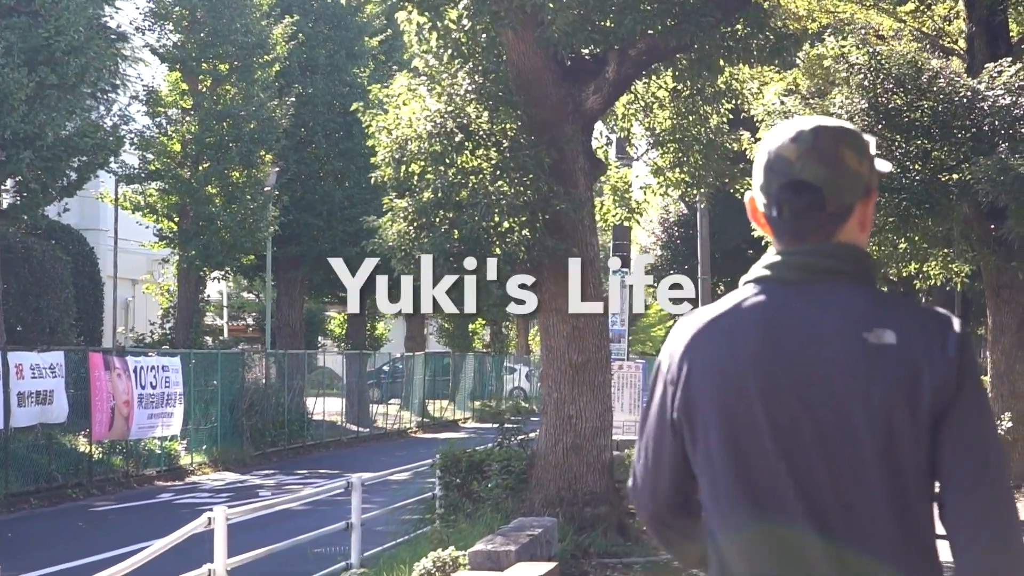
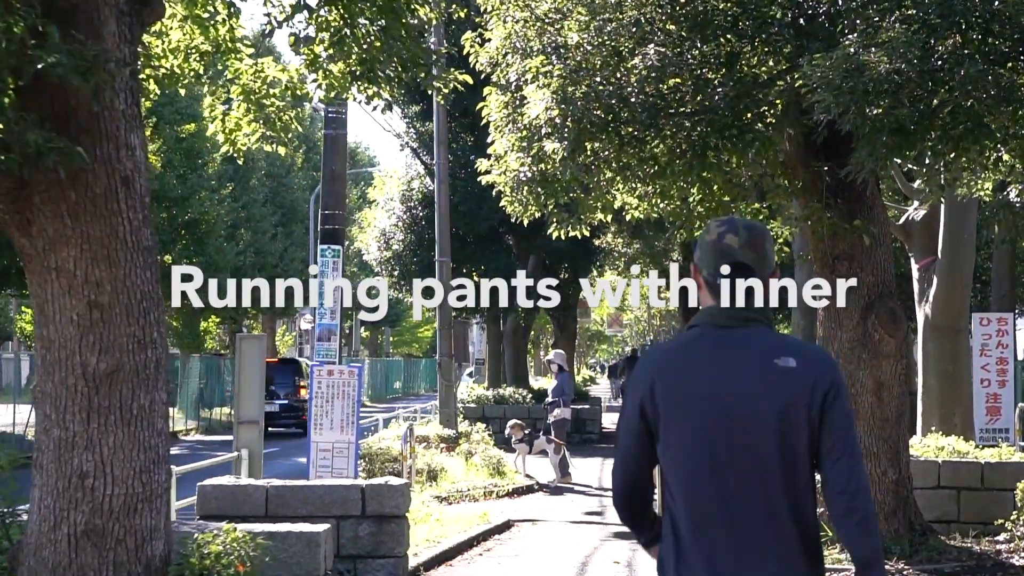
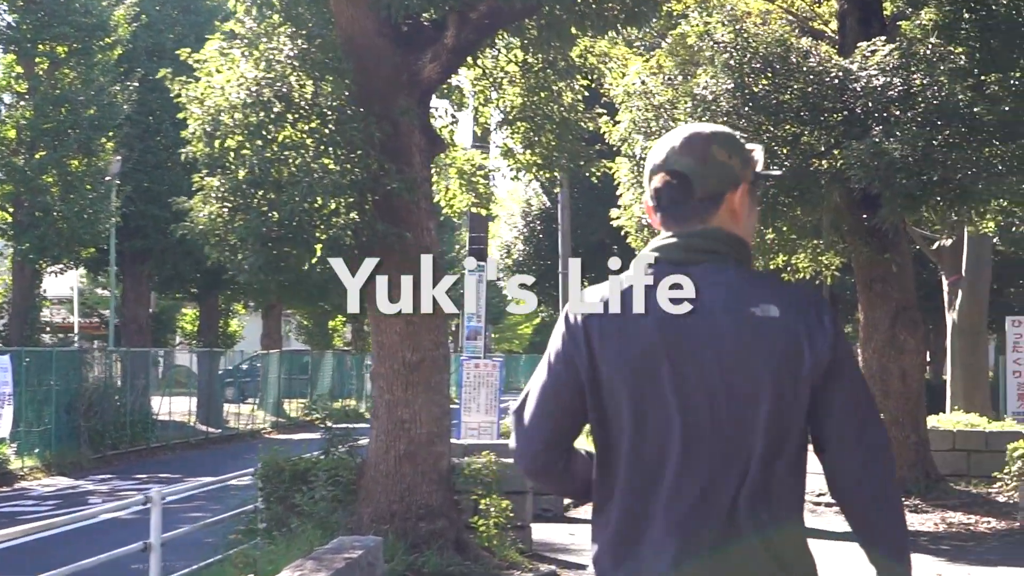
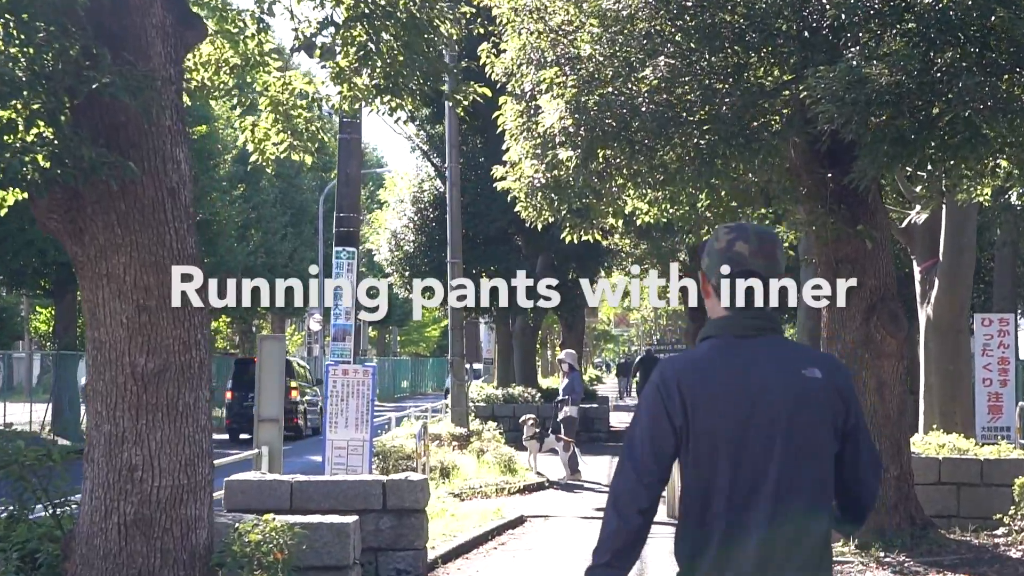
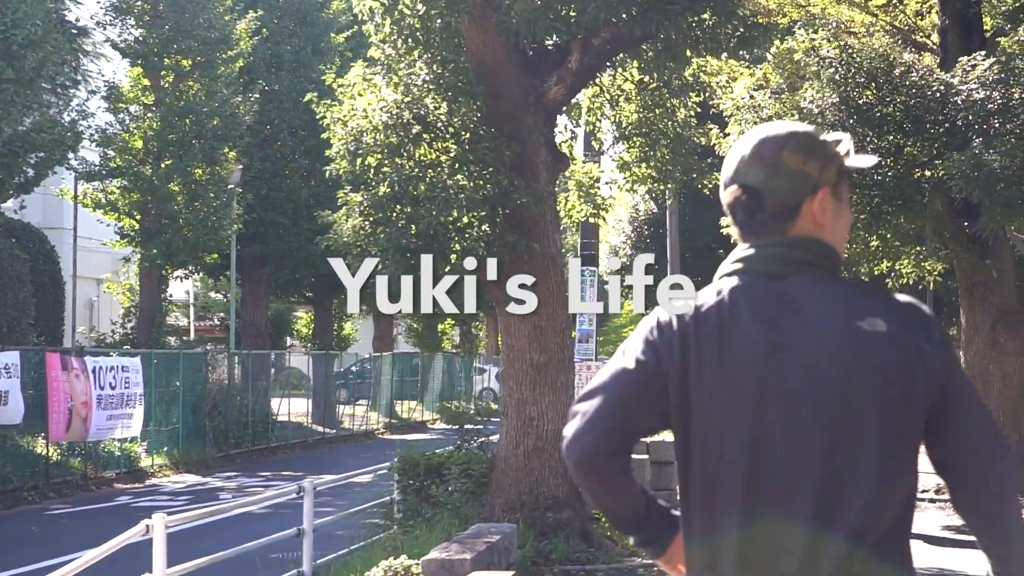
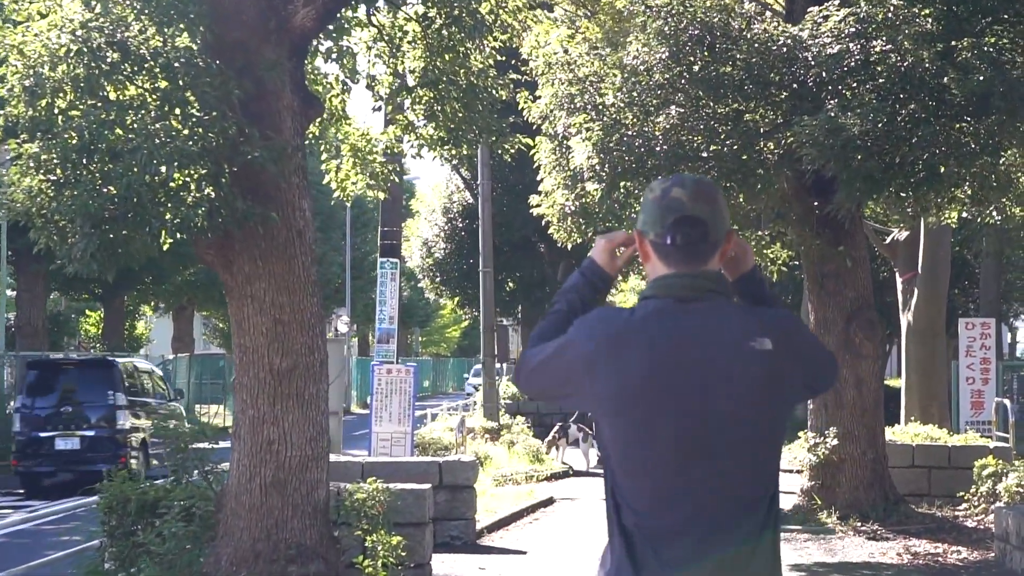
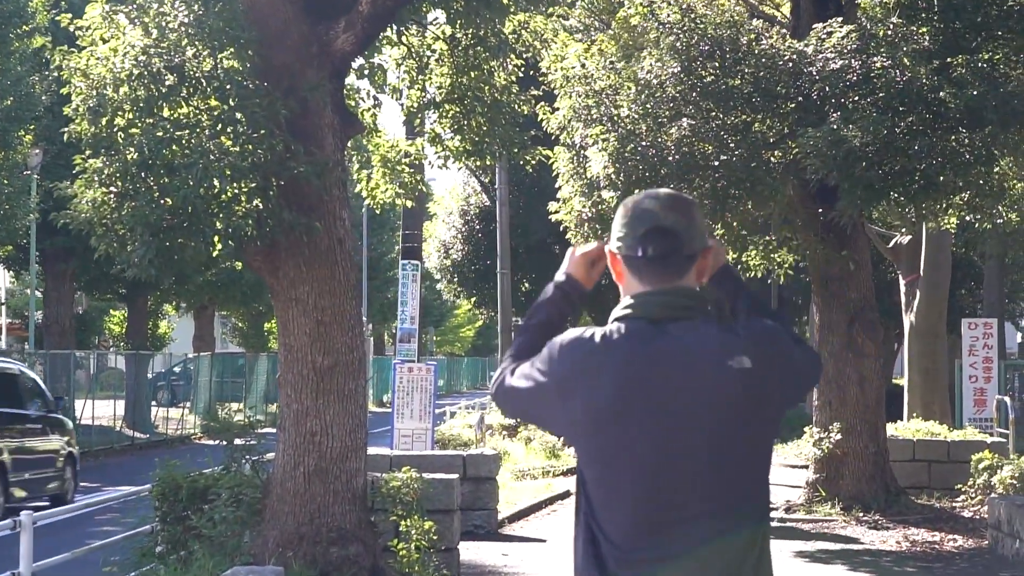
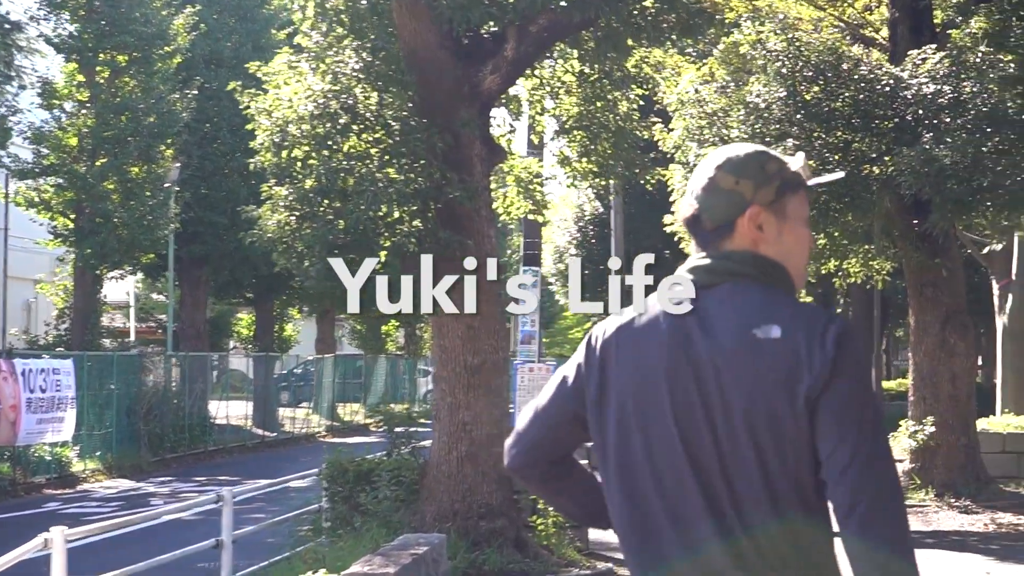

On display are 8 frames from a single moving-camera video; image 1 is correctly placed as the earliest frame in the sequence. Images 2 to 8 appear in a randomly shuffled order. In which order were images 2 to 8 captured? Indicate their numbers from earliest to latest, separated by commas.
5, 8, 3, 7, 6, 4, 2
